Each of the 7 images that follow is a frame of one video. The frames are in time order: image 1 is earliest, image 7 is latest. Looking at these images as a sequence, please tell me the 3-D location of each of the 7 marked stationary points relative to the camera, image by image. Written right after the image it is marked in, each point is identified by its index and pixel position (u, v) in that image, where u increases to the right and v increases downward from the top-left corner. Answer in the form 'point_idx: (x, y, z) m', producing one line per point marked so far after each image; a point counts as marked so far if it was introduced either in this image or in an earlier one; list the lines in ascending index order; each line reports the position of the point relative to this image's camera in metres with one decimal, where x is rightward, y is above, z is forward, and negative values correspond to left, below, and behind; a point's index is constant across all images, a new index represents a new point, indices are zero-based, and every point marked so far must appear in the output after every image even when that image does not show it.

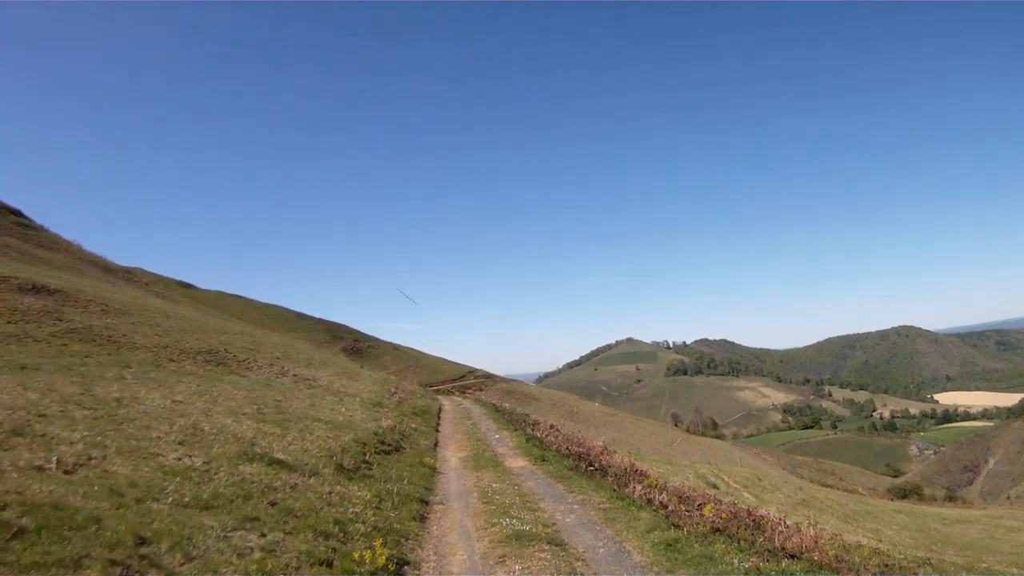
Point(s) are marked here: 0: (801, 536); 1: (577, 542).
0: (+8.6, -7.2, +15.2) m
1: (+2.0, -7.7, +15.7) m
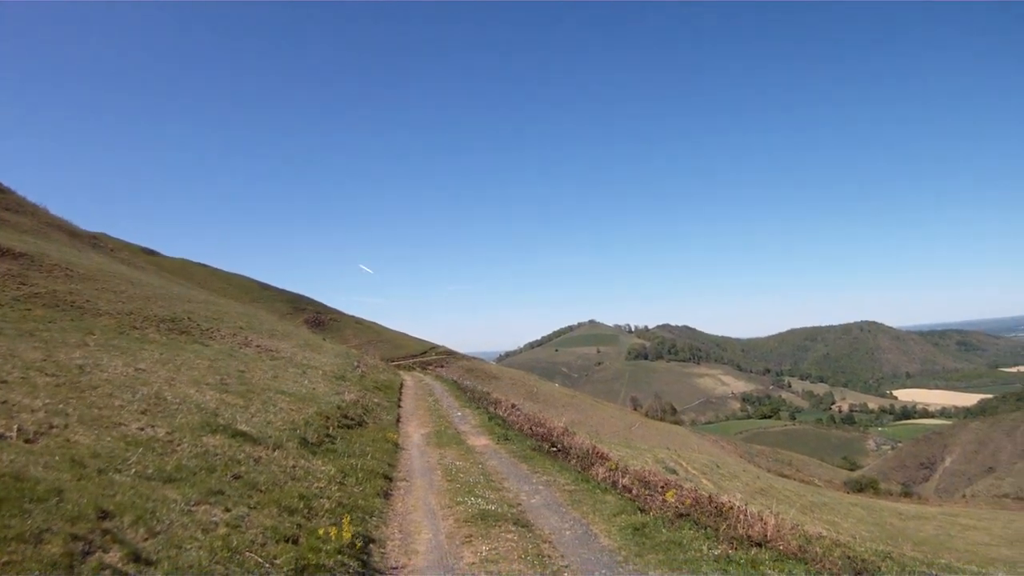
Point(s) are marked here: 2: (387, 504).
0: (+7.3, -6.9, +15.3) m
1: (+0.7, -7.1, +15.7) m
2: (-4.7, -7.6, +18.2) m
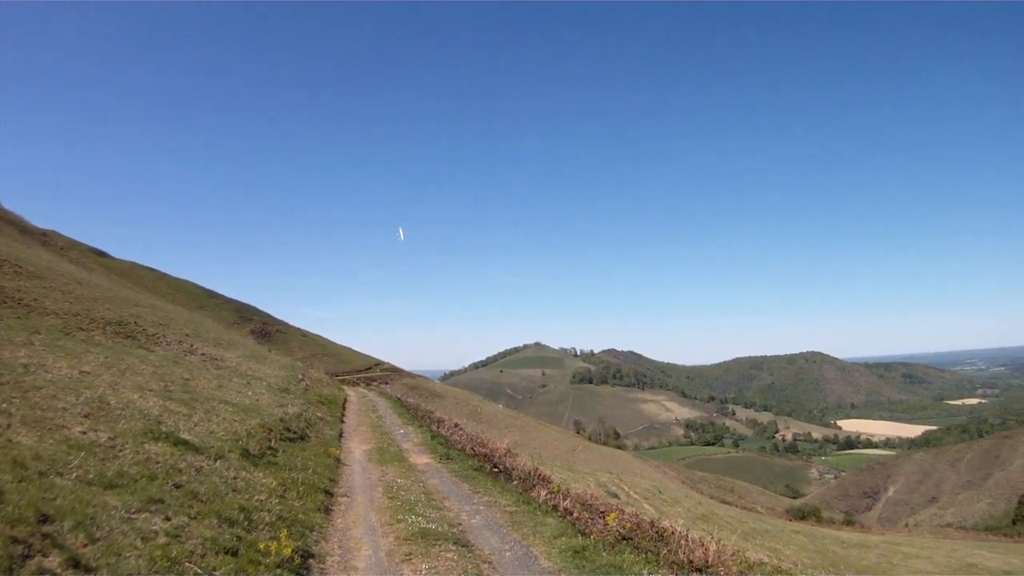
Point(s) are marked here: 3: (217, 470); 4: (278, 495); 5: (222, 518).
0: (+5.6, -7.7, +15.4) m
1: (-1.0, -7.6, +15.6) m
2: (-6.5, -8.0, +17.9) m
3: (-10.8, -6.6, +18.9) m
4: (-8.4, -7.3, +18.4) m
5: (-9.1, -7.2, +16.3) m
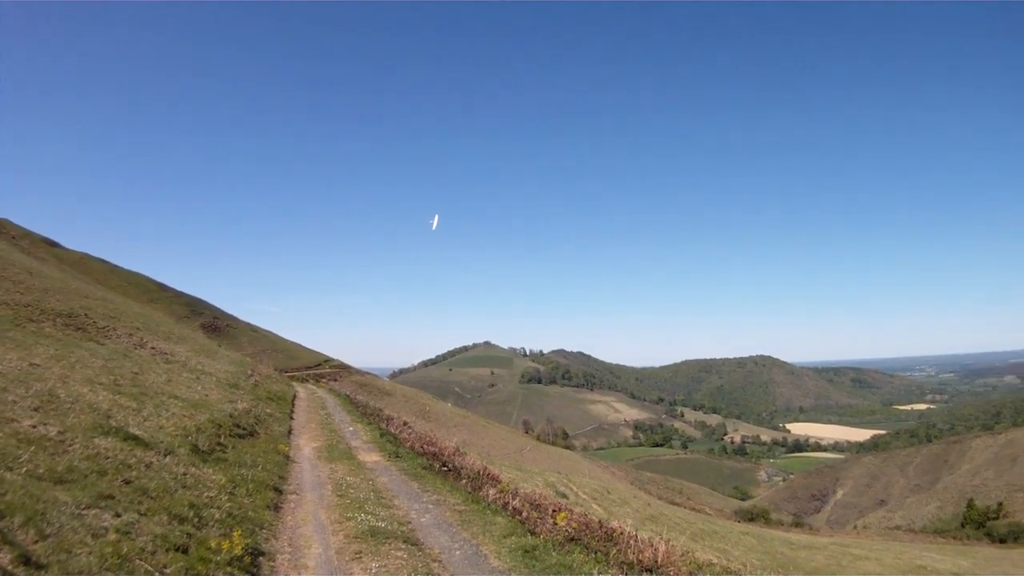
0: (+4.2, -7.8, +15.5) m
1: (-2.4, -7.6, +15.6) m
2: (-8.0, -7.8, +17.7) m
3: (-12.4, -6.4, +18.6) m
4: (-9.9, -7.1, +18.3) m
5: (-10.5, -7.0, +16.1) m
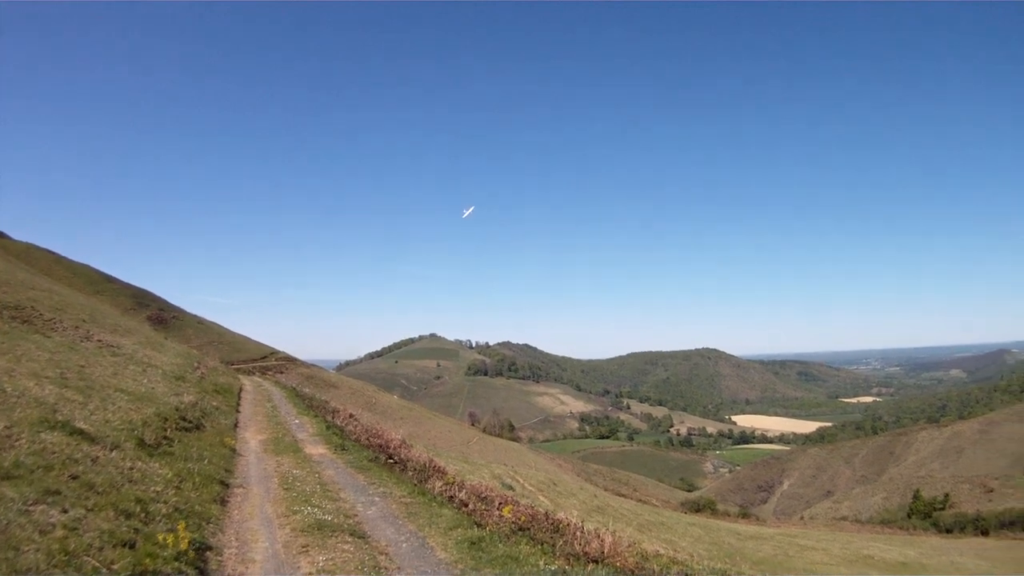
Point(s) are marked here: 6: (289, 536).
0: (+2.7, -7.6, +15.7) m
1: (-4.0, -7.4, +15.6) m
2: (-9.6, -7.6, +17.6) m
3: (-13.9, -6.1, +18.4) m
4: (-11.5, -6.9, +18.1) m
5: (-12.0, -6.7, +15.9) m
6: (-6.6, -7.4, +15.5) m
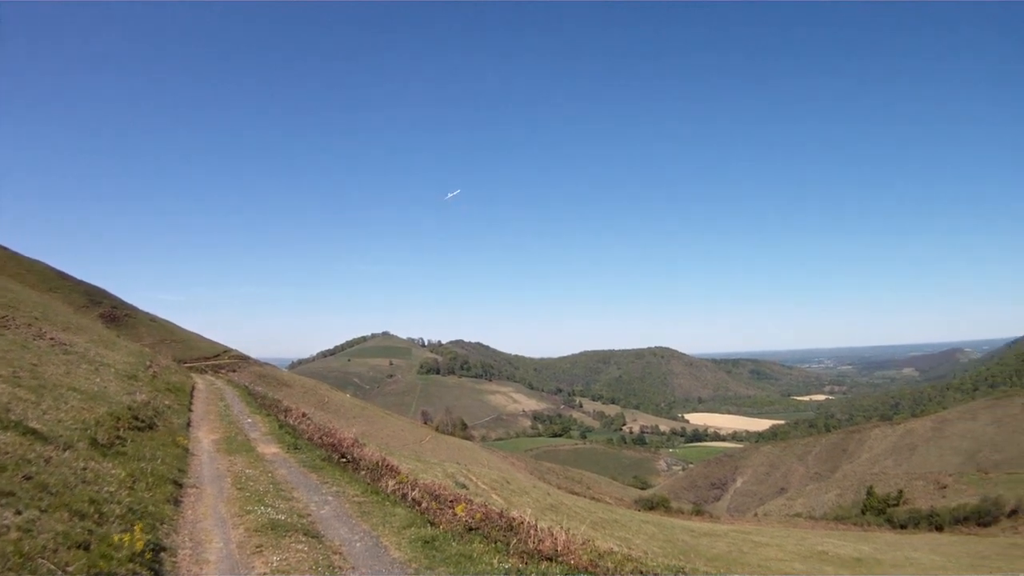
0: (+1.3, -7.6, +15.9) m
1: (-5.3, -7.4, +15.6) m
2: (-11.0, -7.6, +17.5) m
3: (-15.3, -6.1, +18.2) m
4: (-12.9, -6.9, +18.0) m
5: (-13.4, -6.7, +15.7) m
6: (-8.0, -7.4, +15.5) m
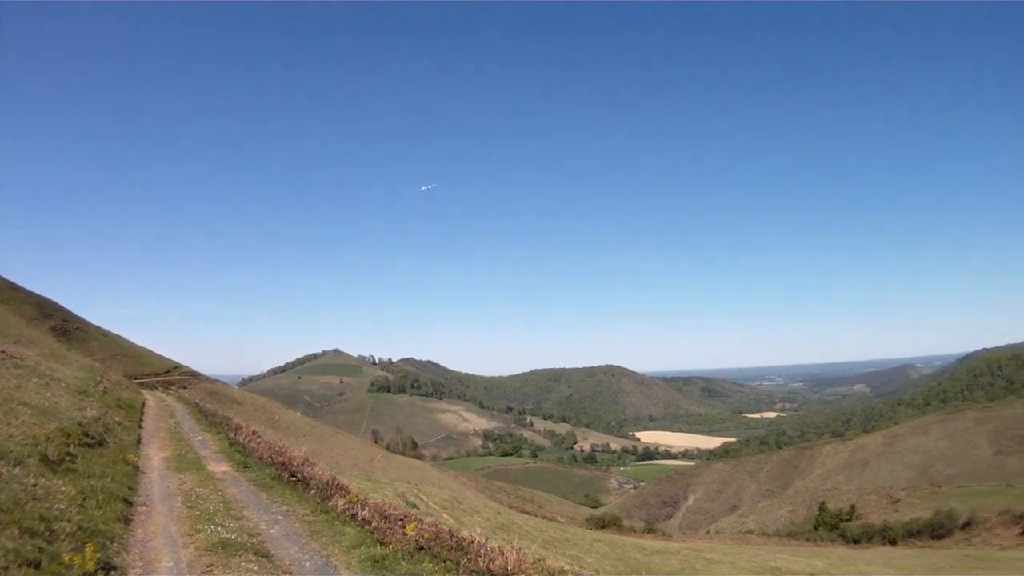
0: (-0.2, -8.3, +16.1) m
1: (-6.8, -8.0, +15.7) m
2: (-12.5, -8.1, +17.5) m
3: (-16.8, -6.6, +18.0) m
4: (-14.4, -7.4, +17.9) m
5: (-14.8, -7.2, +15.6) m
6: (-9.4, -7.9, +15.5) m
